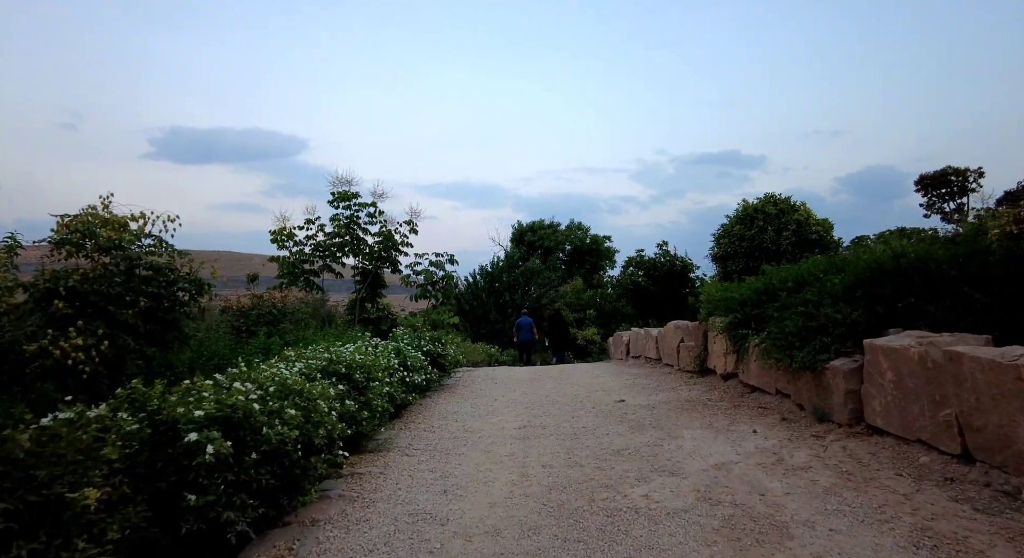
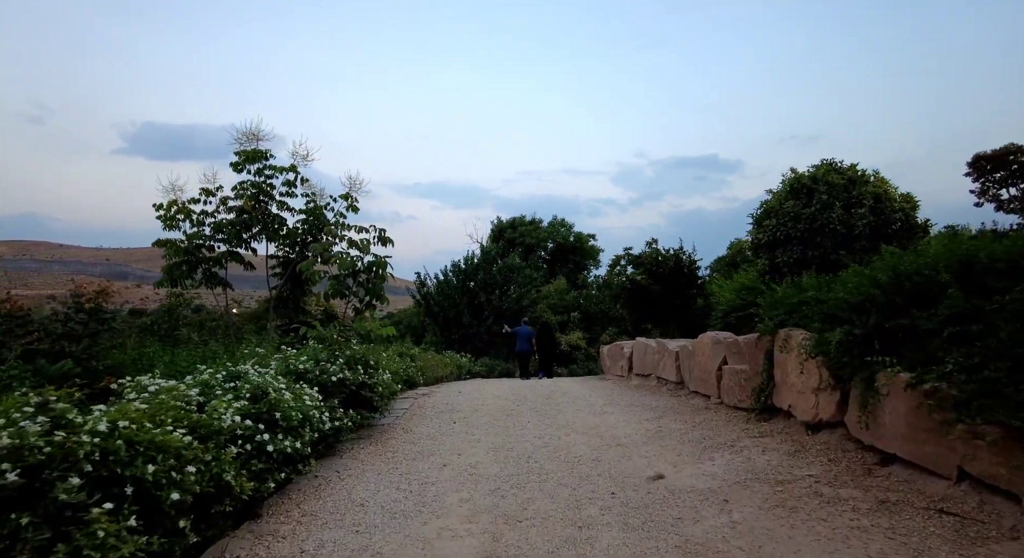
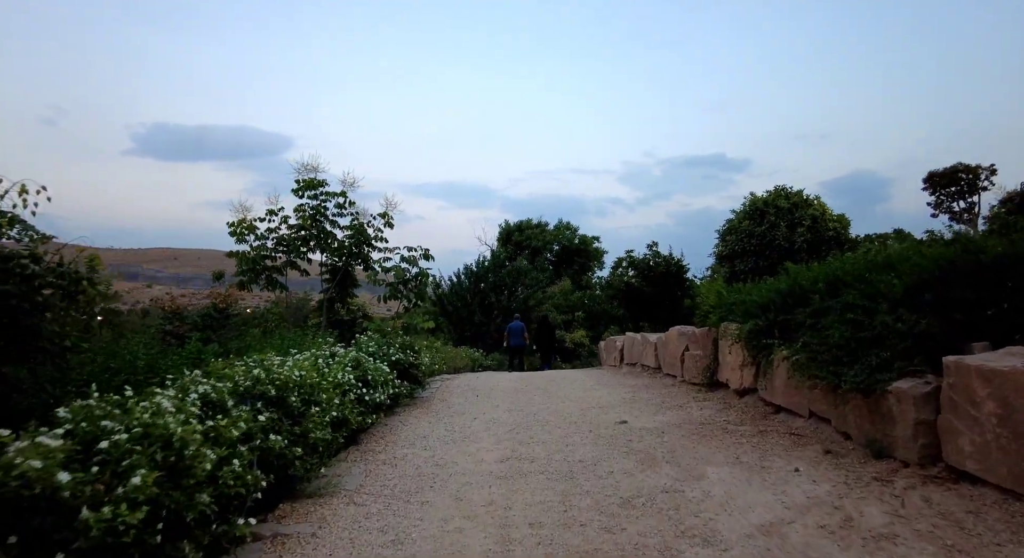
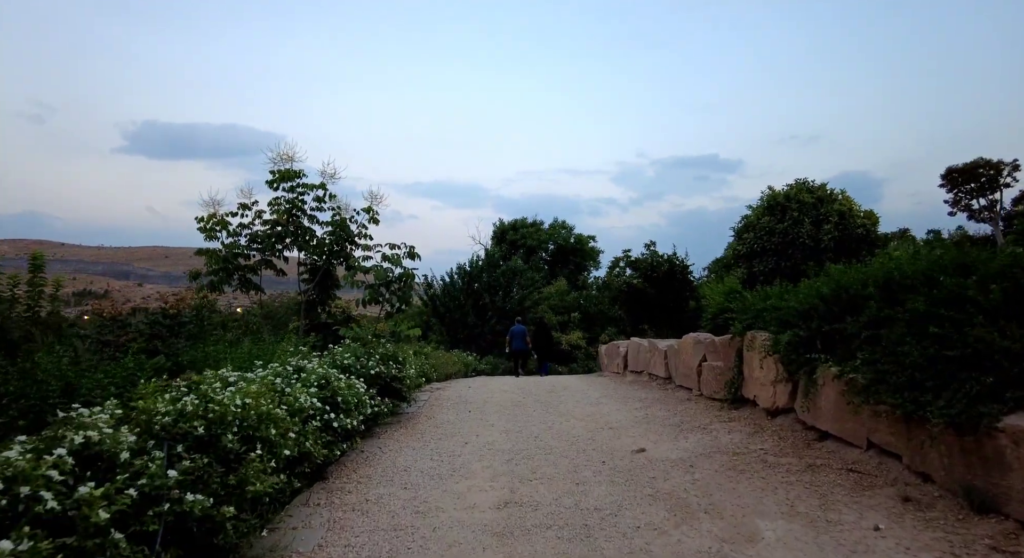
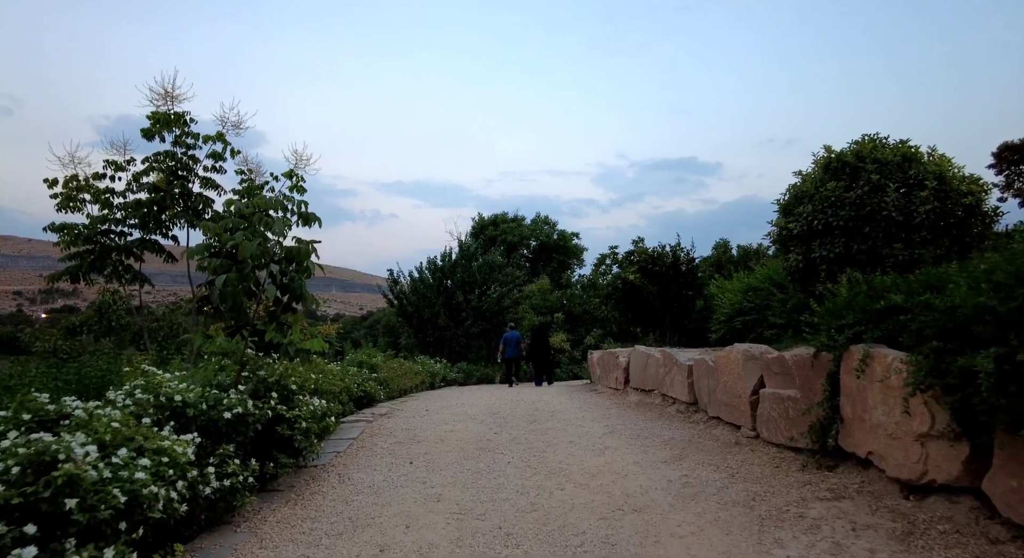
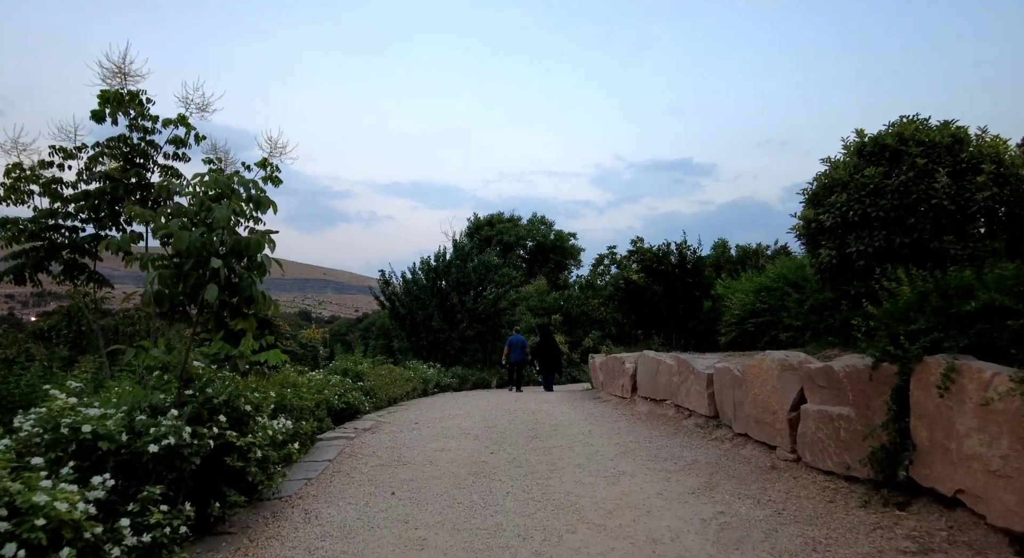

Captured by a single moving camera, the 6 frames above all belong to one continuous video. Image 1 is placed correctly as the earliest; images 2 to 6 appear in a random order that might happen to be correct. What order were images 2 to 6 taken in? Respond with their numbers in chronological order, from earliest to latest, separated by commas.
3, 4, 2, 5, 6
